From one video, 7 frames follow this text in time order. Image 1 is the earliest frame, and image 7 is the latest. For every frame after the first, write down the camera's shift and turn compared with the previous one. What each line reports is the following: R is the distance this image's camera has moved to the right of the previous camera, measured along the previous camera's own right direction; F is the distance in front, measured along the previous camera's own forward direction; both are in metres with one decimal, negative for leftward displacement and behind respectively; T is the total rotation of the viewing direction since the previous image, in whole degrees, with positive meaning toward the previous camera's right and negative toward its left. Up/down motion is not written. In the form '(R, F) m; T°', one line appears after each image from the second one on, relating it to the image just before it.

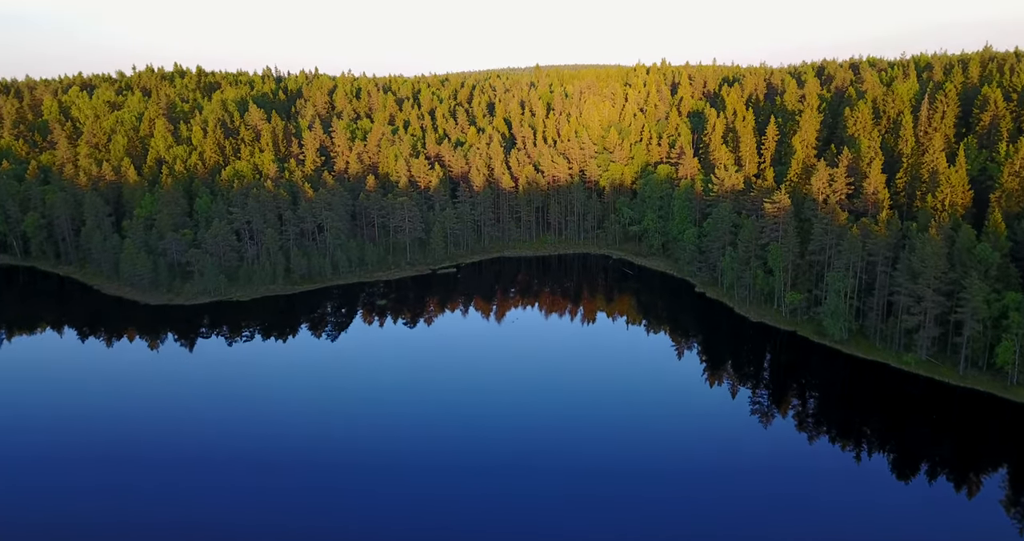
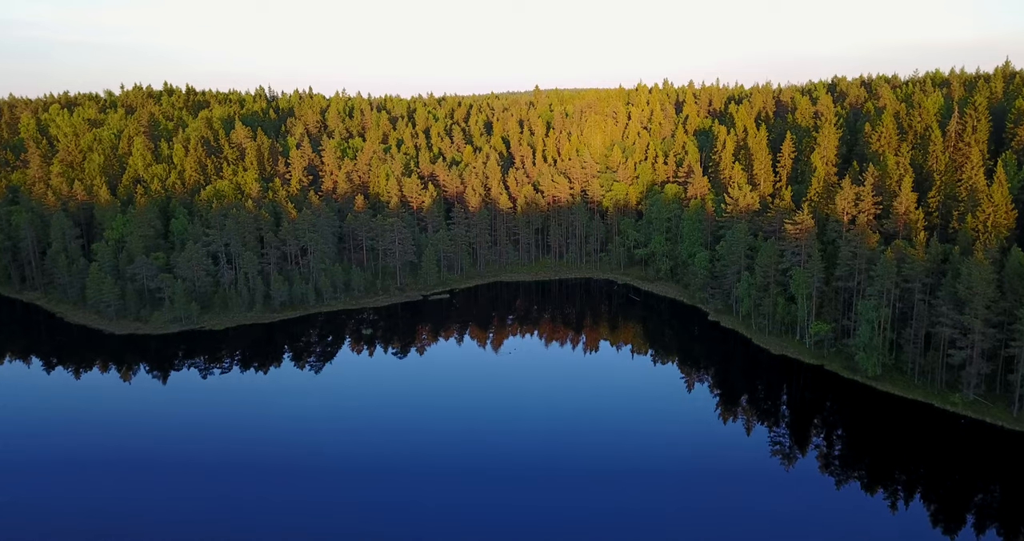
(+0.3, +6.6) m; 0°
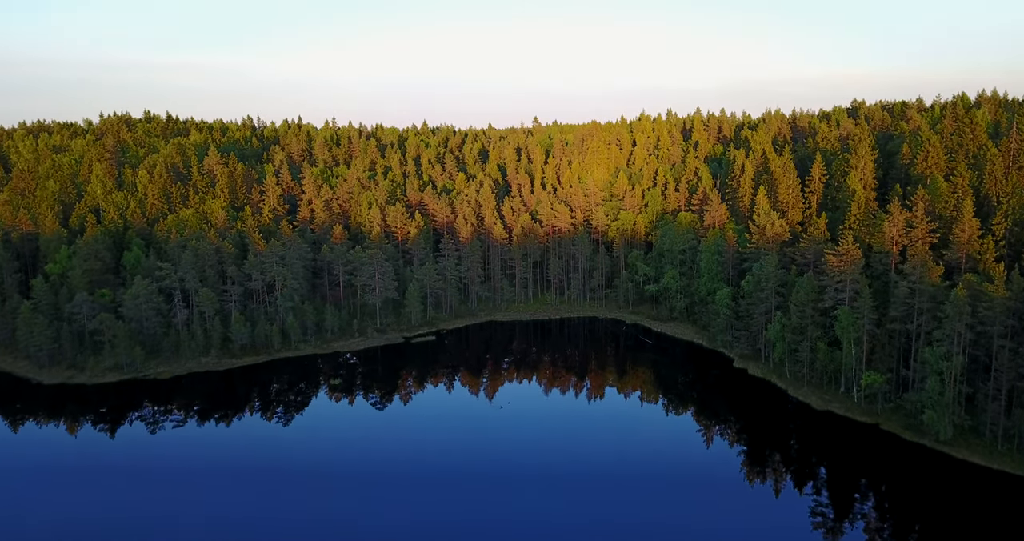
(+0.7, +10.3) m; 0°
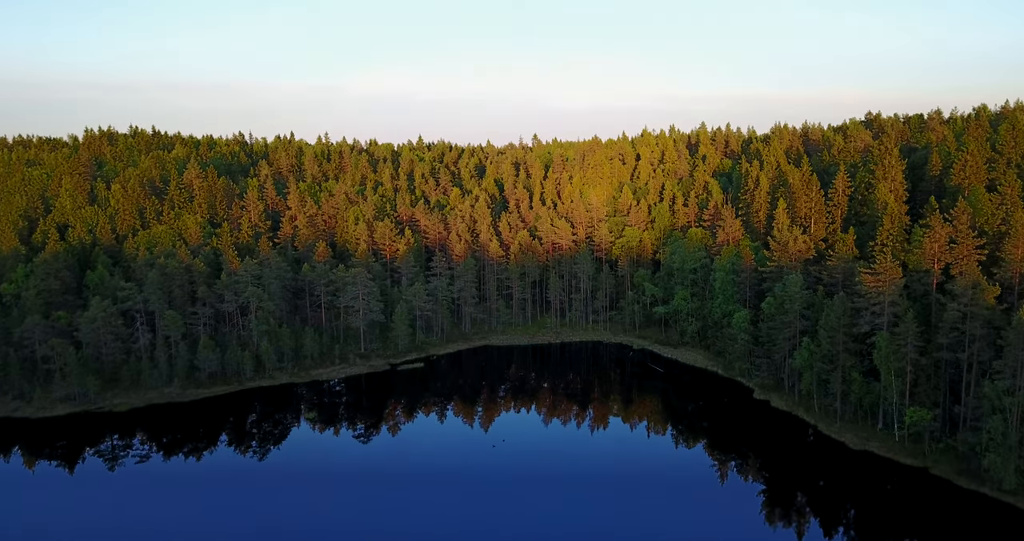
(+0.4, +6.5) m; 0°
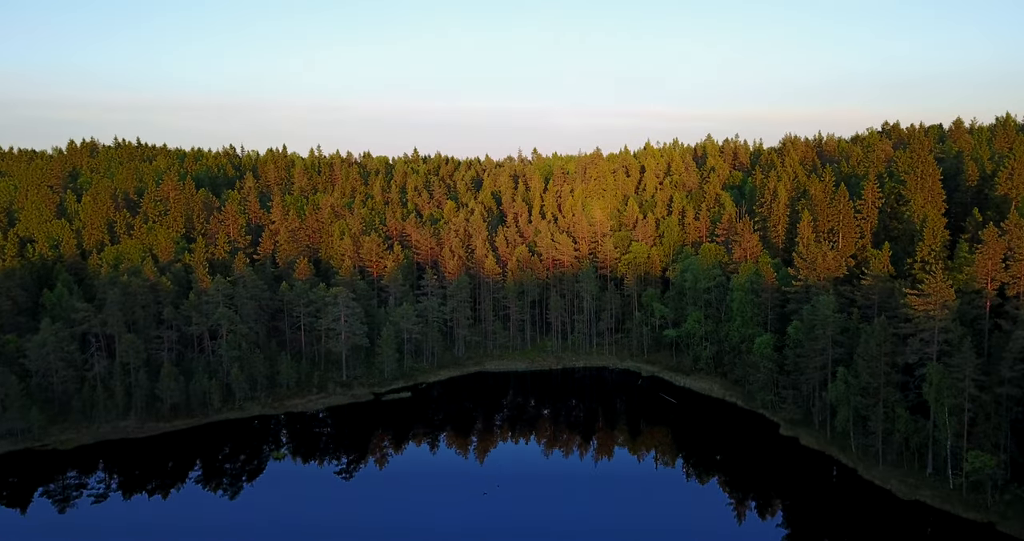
(+0.4, +6.3) m; 0°
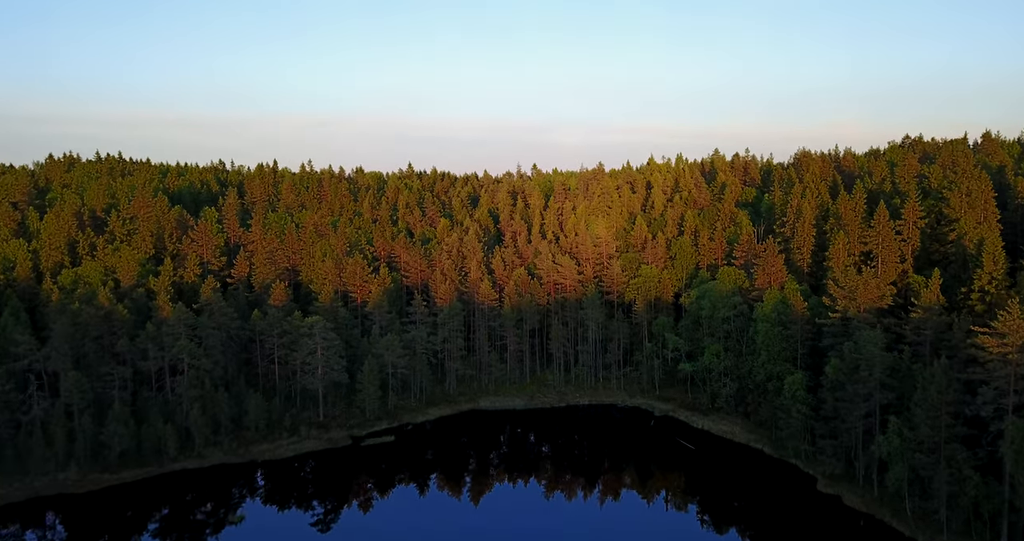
(+0.3, +6.9) m; 0°
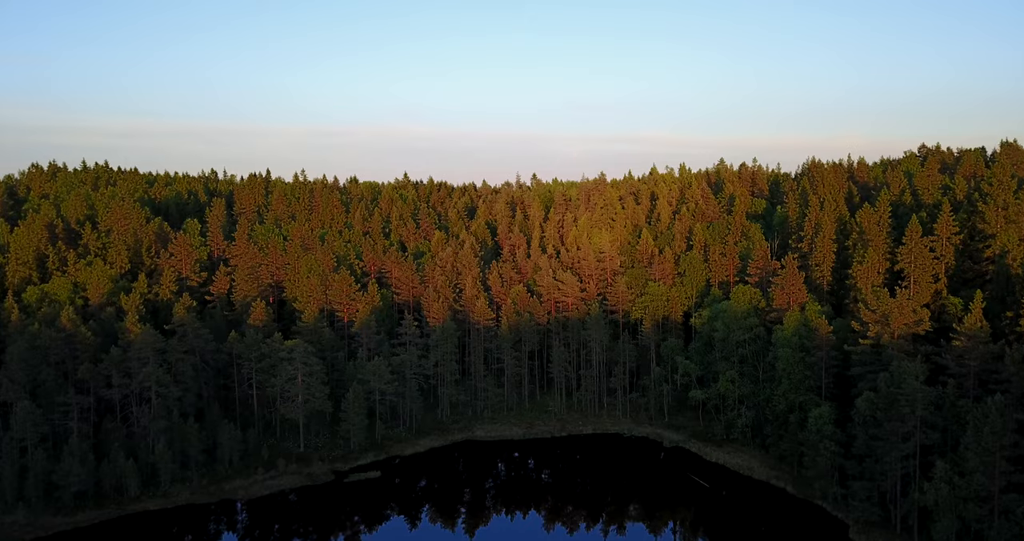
(+0.2, +4.6) m; 0°
